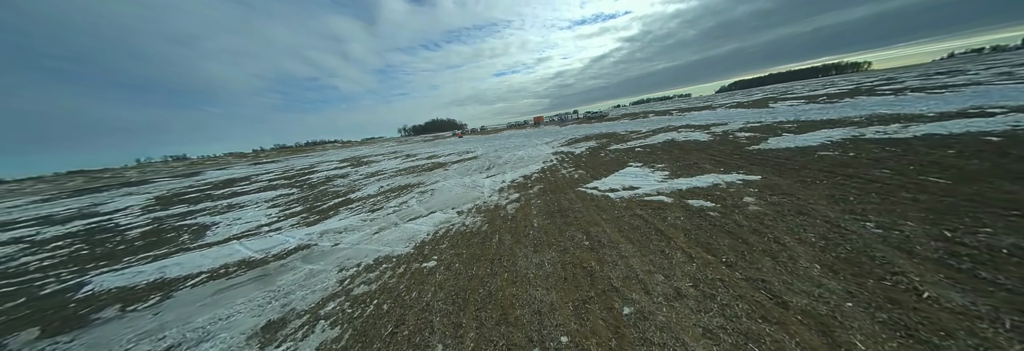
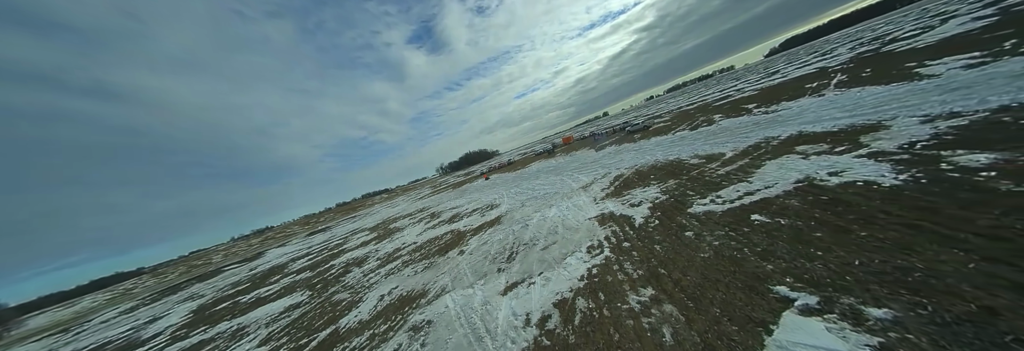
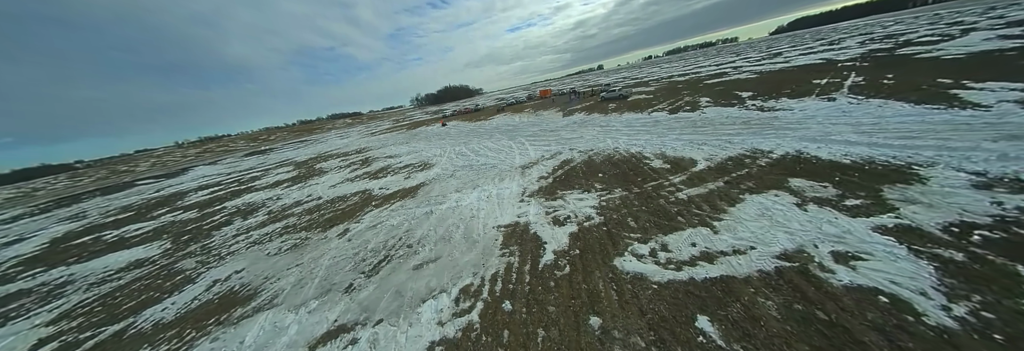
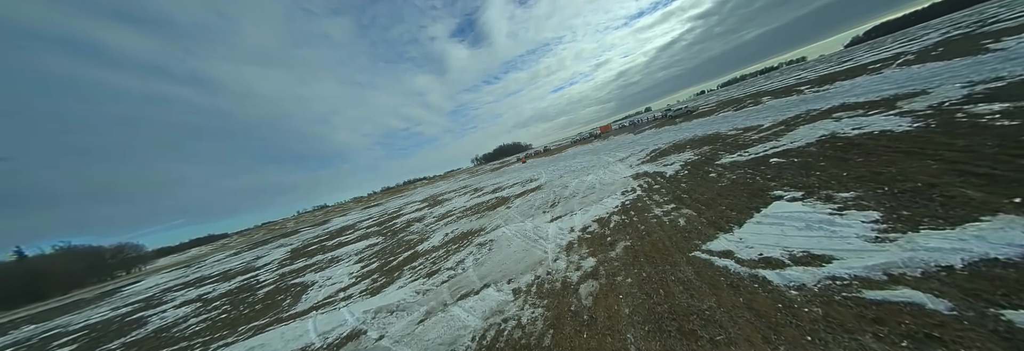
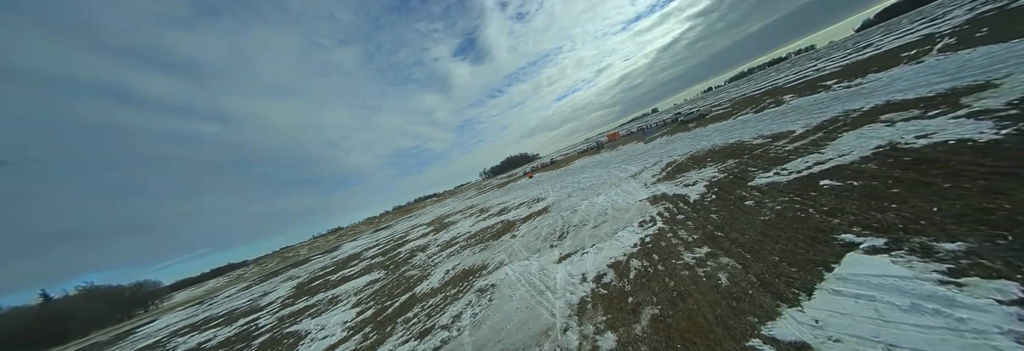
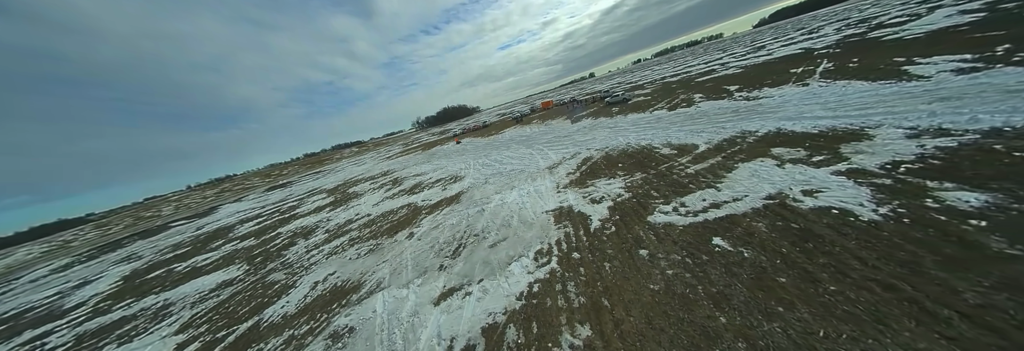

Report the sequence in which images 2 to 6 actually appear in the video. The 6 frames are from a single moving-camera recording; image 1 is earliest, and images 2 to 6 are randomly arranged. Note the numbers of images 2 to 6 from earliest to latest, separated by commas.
4, 5, 2, 6, 3
